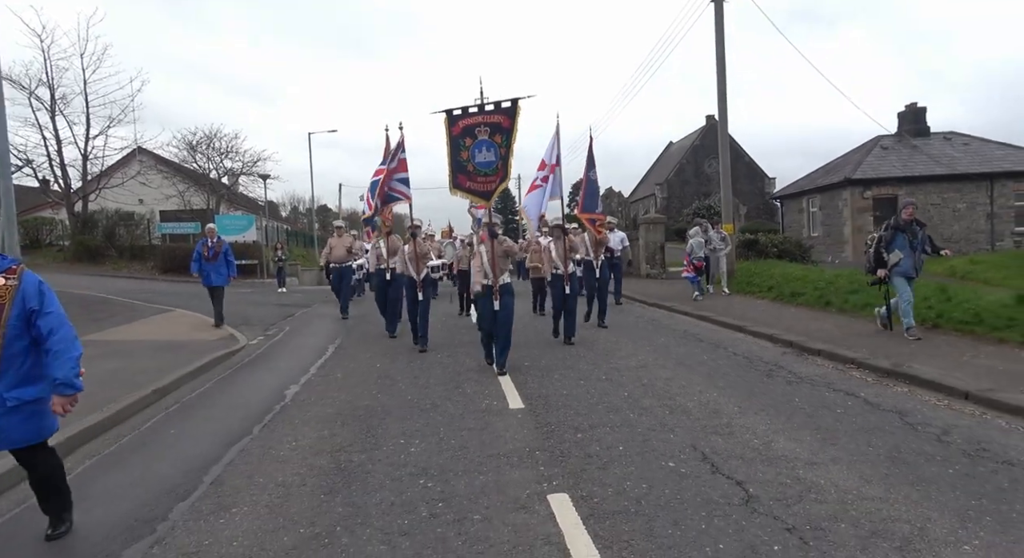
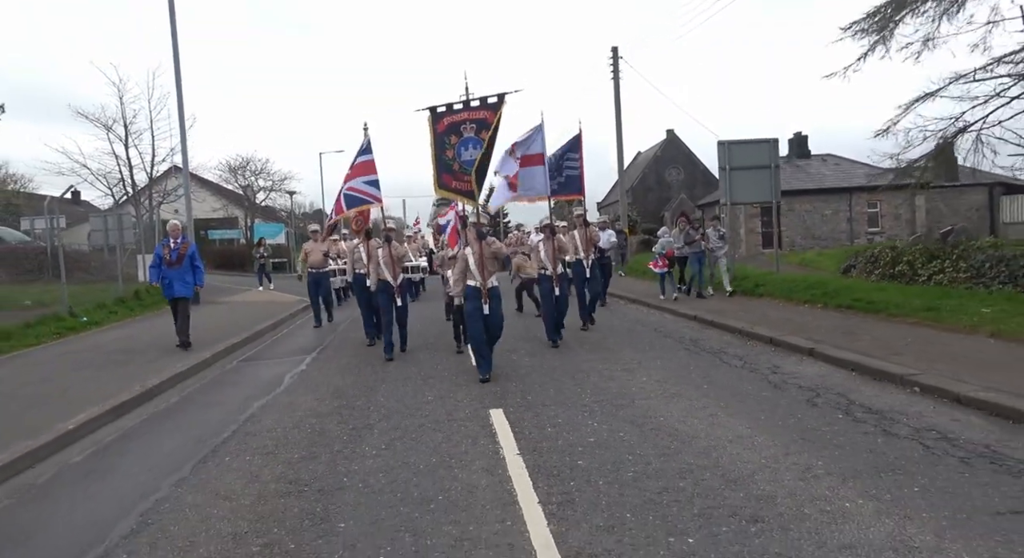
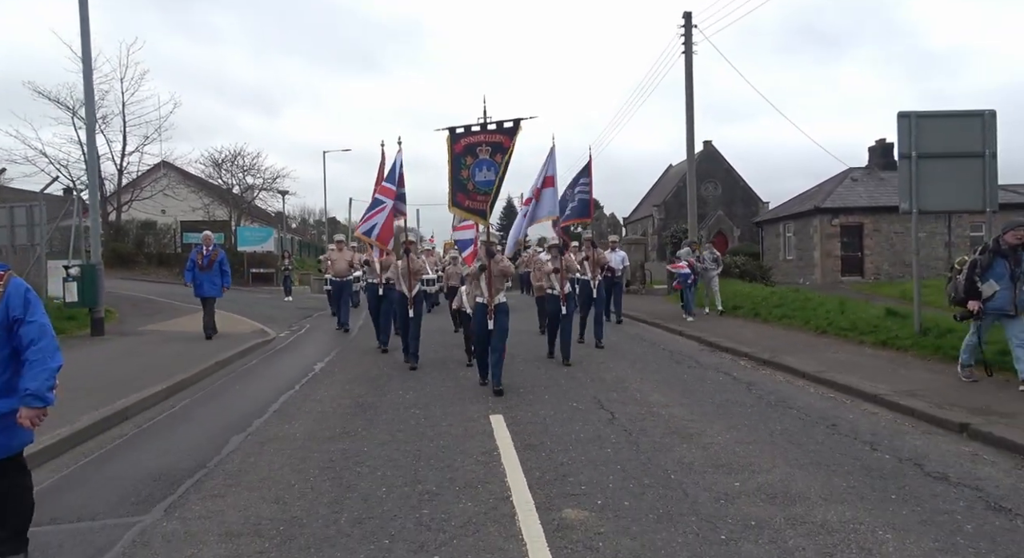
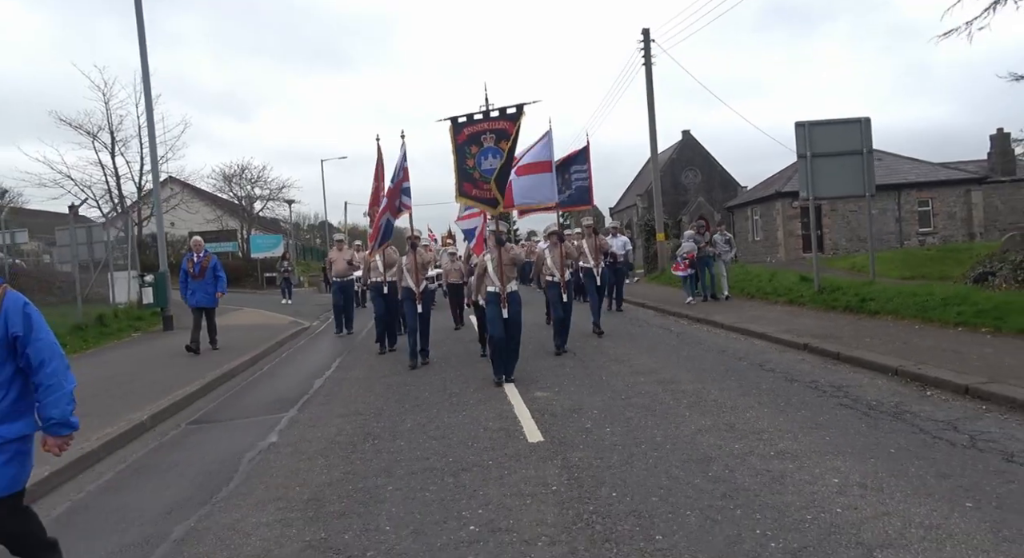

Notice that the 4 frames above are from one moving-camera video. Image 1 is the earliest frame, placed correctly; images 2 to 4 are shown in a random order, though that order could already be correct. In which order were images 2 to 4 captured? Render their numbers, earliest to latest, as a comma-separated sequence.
3, 4, 2
